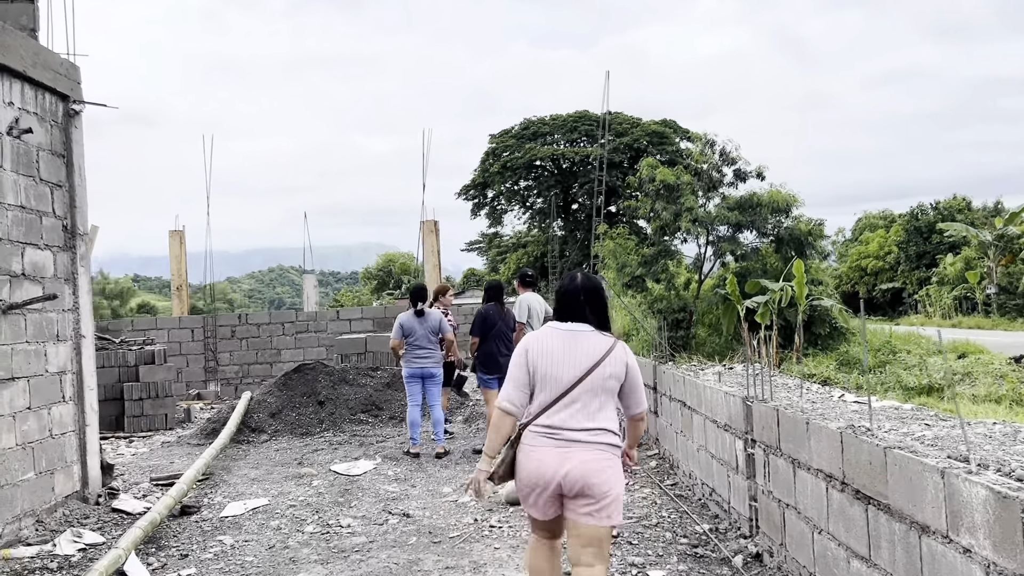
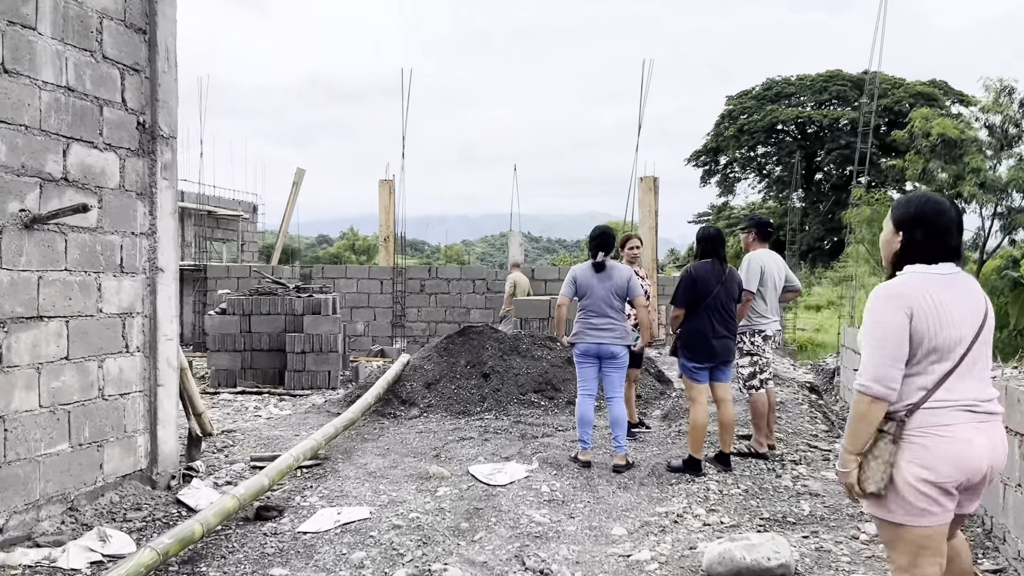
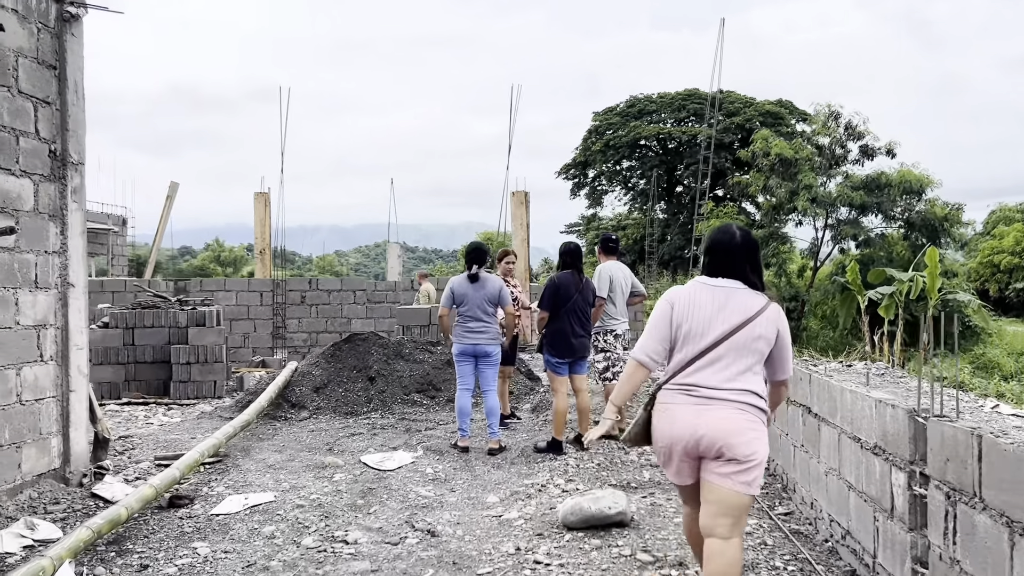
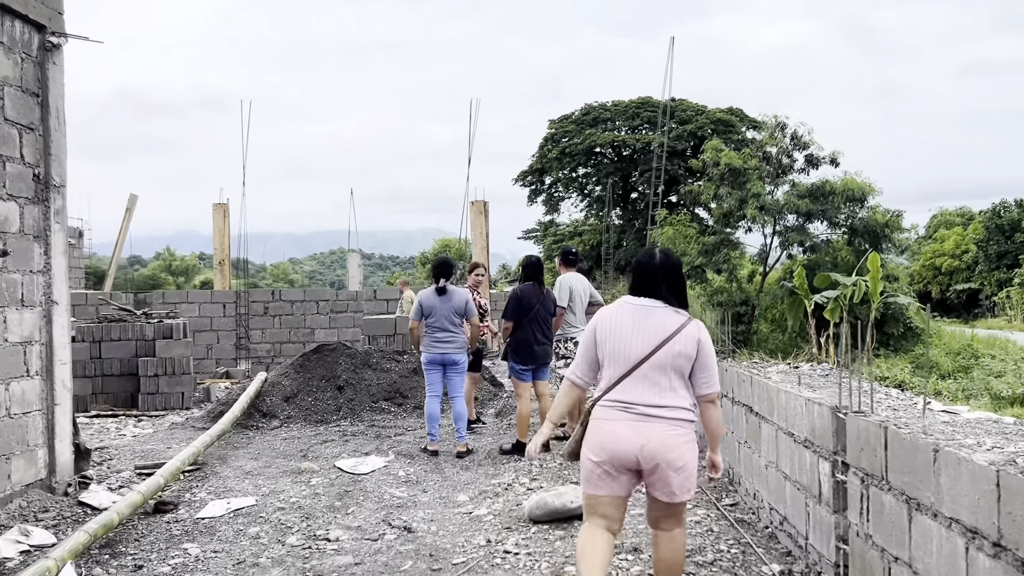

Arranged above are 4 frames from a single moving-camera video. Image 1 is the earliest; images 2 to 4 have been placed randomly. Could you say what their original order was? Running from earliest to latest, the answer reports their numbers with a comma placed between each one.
4, 3, 2
